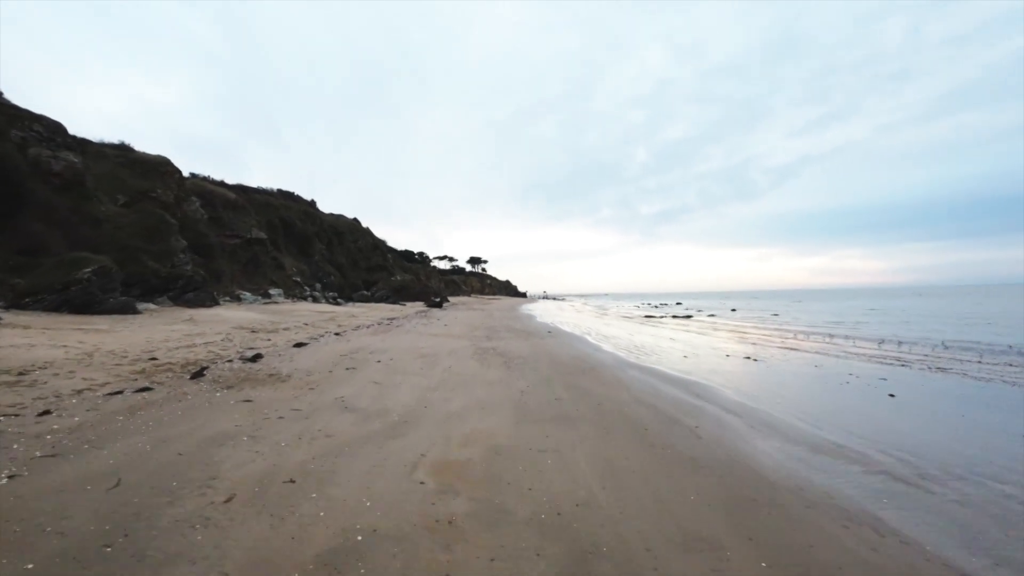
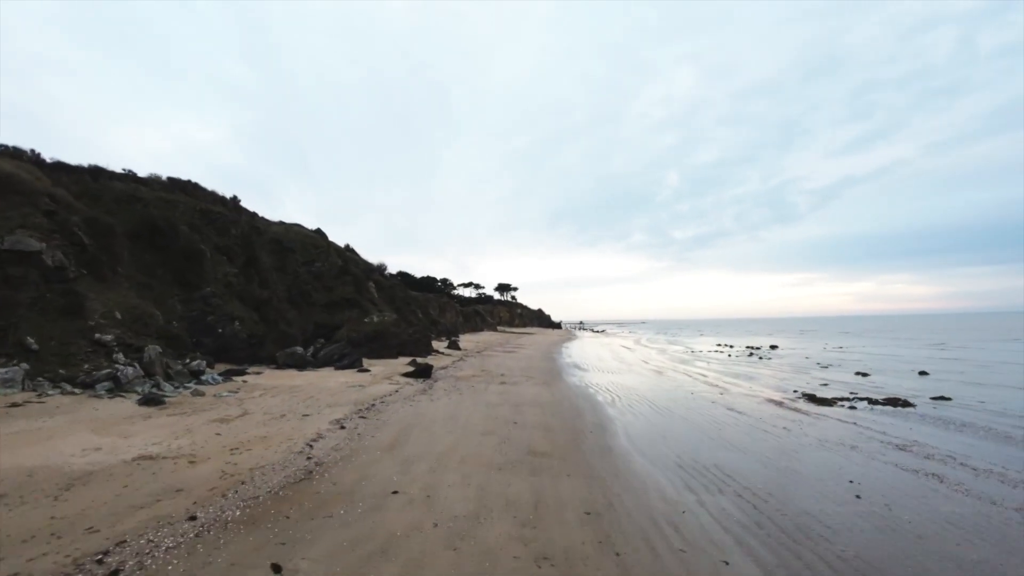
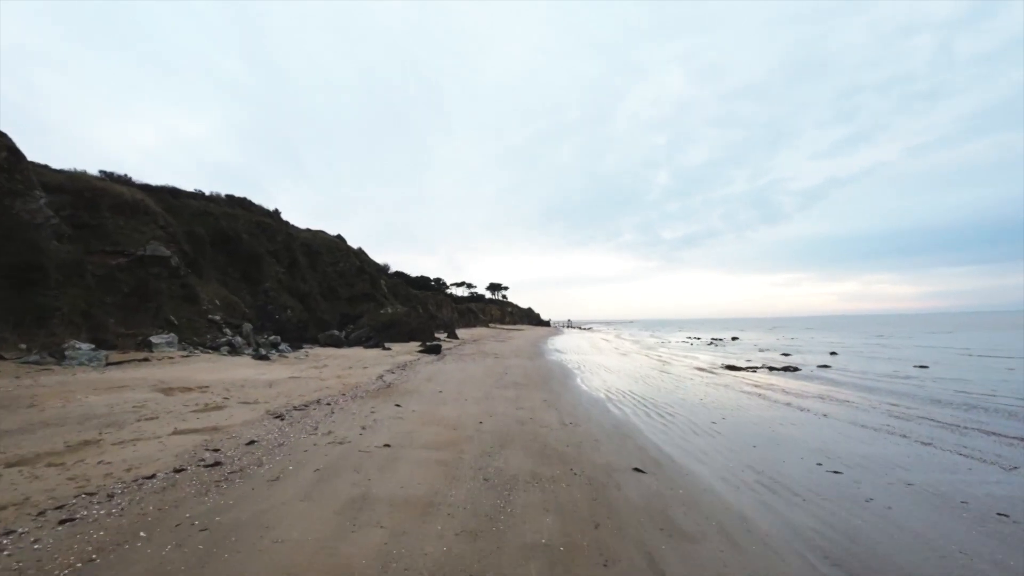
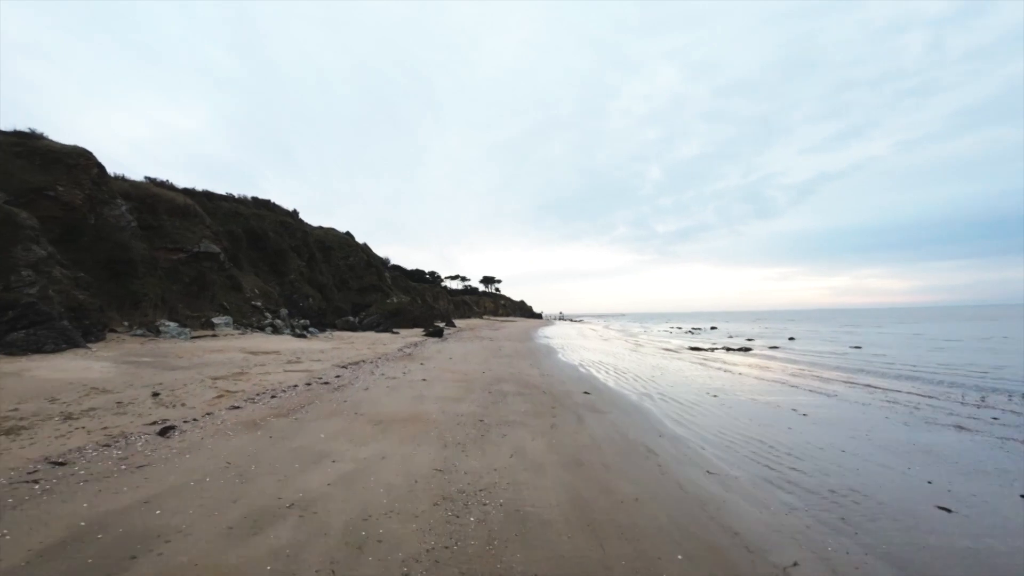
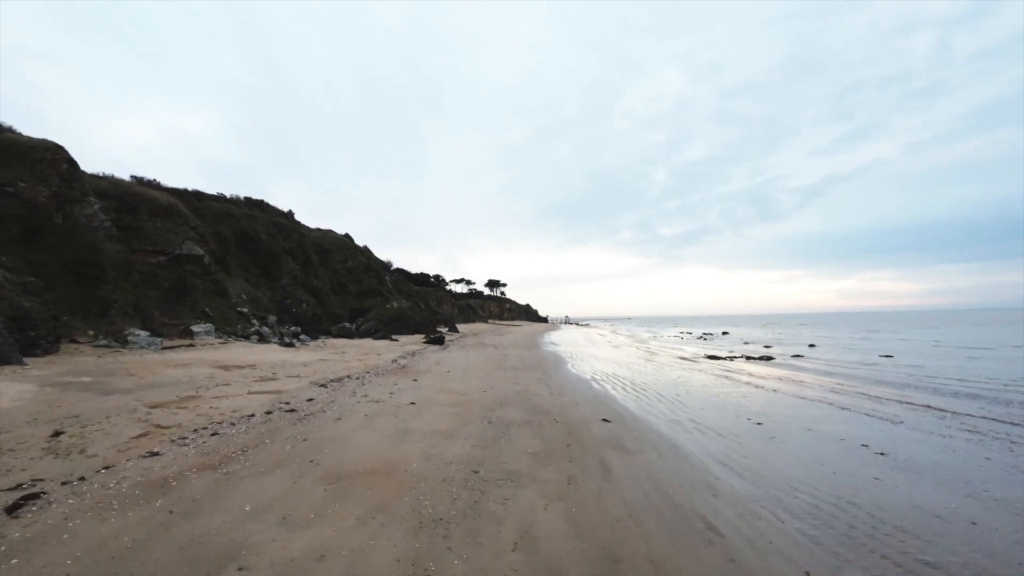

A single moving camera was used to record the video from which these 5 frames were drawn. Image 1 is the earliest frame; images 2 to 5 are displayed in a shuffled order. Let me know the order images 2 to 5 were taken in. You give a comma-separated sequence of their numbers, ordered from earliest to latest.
4, 5, 3, 2
